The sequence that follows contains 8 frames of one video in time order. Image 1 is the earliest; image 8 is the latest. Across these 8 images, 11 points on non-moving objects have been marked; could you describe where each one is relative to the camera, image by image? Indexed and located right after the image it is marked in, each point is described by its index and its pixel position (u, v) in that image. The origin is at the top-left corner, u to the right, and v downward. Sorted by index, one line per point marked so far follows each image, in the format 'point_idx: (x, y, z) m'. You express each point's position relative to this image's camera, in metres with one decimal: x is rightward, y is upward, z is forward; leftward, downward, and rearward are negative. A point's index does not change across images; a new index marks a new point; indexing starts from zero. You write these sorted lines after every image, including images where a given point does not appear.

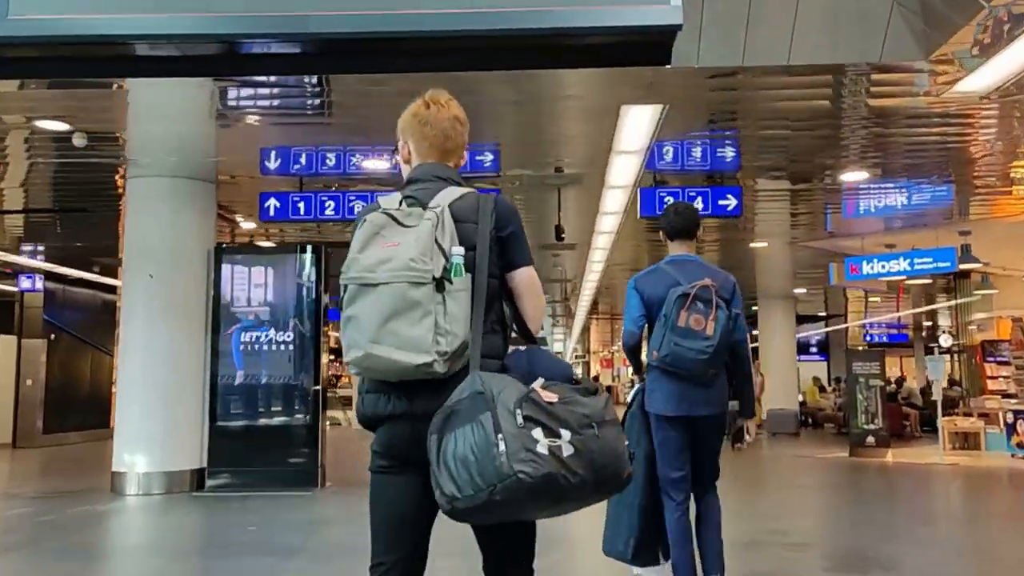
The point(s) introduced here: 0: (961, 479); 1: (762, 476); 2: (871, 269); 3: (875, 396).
0: (+5.1, -2.2, +9.3) m
1: (+2.9, -2.2, +9.6) m
2: (+5.2, +0.3, +11.7) m
3: (+5.0, -1.5, +11.2) m
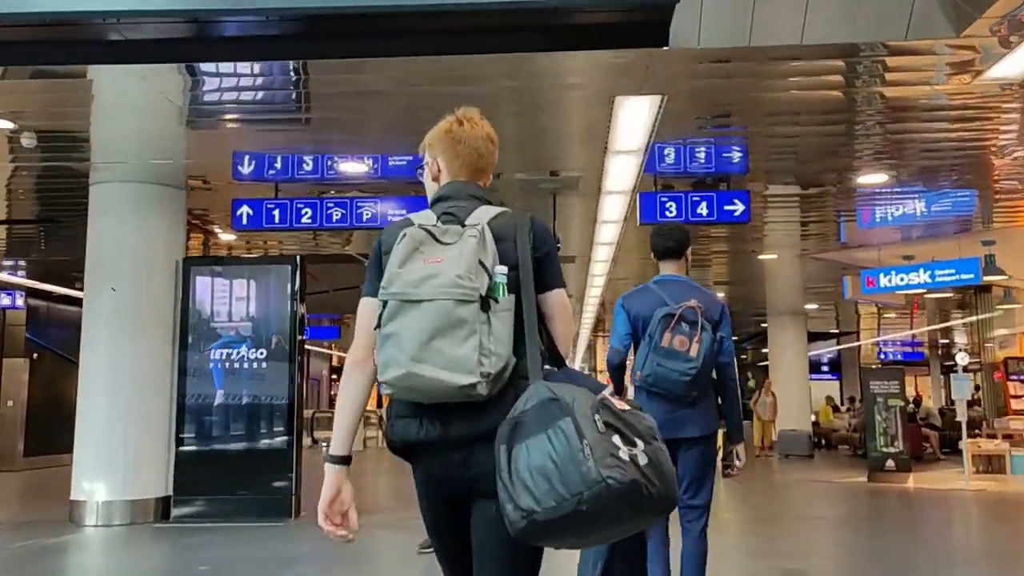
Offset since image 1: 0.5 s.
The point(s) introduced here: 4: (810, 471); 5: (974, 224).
0: (+5.1, -2.3, +8.7) m
1: (+2.9, -2.4, +9.0) m
2: (+5.2, +0.1, +11.1) m
3: (+5.0, -1.7, +10.5) m
4: (+4.3, -2.7, +11.9) m
5: (+6.1, +1.0, +10.7) m
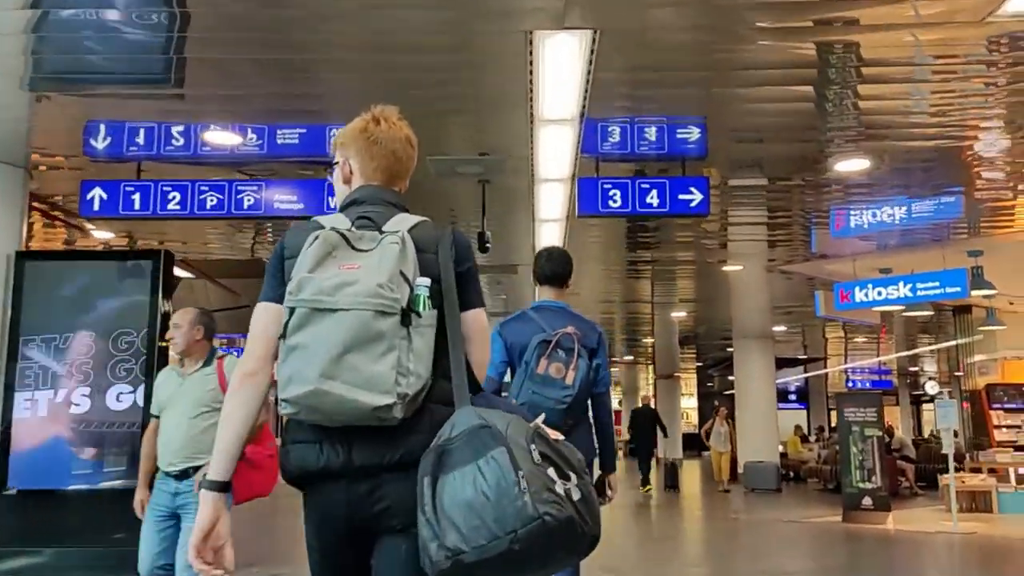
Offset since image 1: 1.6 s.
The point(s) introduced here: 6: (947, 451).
0: (+4.4, -2.5, +7.7) m
1: (+2.2, -2.5, +7.8) m
2: (+4.4, -0.1, +10.1) m
3: (+4.2, -1.9, +9.5) m
4: (+3.5, -2.9, +10.8) m
5: (+5.3, +0.7, +9.8) m
6: (+4.8, -1.8, +8.9) m
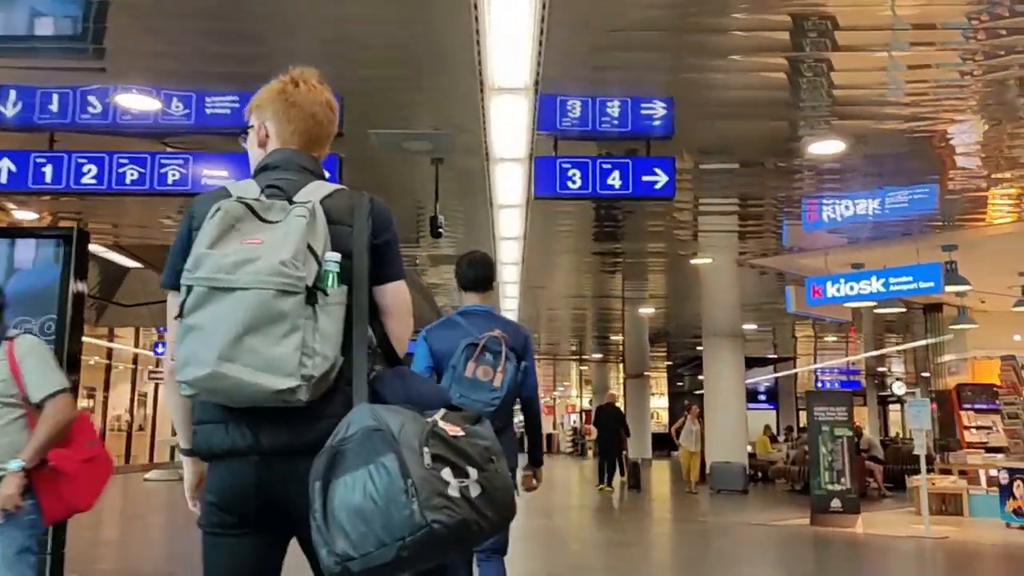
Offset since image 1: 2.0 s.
0: (+4.0, -2.4, +7.4) m
1: (+1.7, -2.4, +7.5) m
2: (+3.9, 0.0, +9.9) m
3: (+3.7, -1.8, +9.2) m
4: (+3.0, -2.8, +10.5) m
5: (+4.9, +0.8, +9.6) m
6: (+4.3, -1.7, +8.7) m
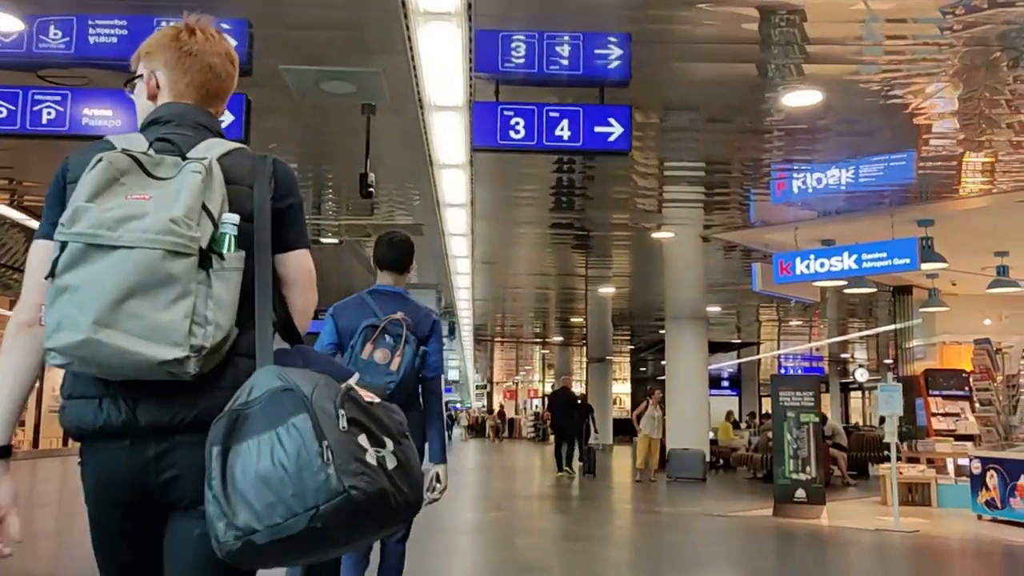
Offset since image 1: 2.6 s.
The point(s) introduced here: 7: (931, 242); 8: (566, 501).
0: (+3.5, -2.2, +7.0) m
1: (+1.2, -2.2, +7.0) m
2: (+3.4, +0.2, +9.4) m
3: (+3.2, -1.6, +8.8) m
4: (+2.4, -2.6, +10.0) m
5: (+4.3, +1.0, +9.1) m
6: (+3.8, -1.5, +8.3) m
7: (+5.0, +0.6, +9.9) m
8: (+0.7, -2.8, +10.8) m
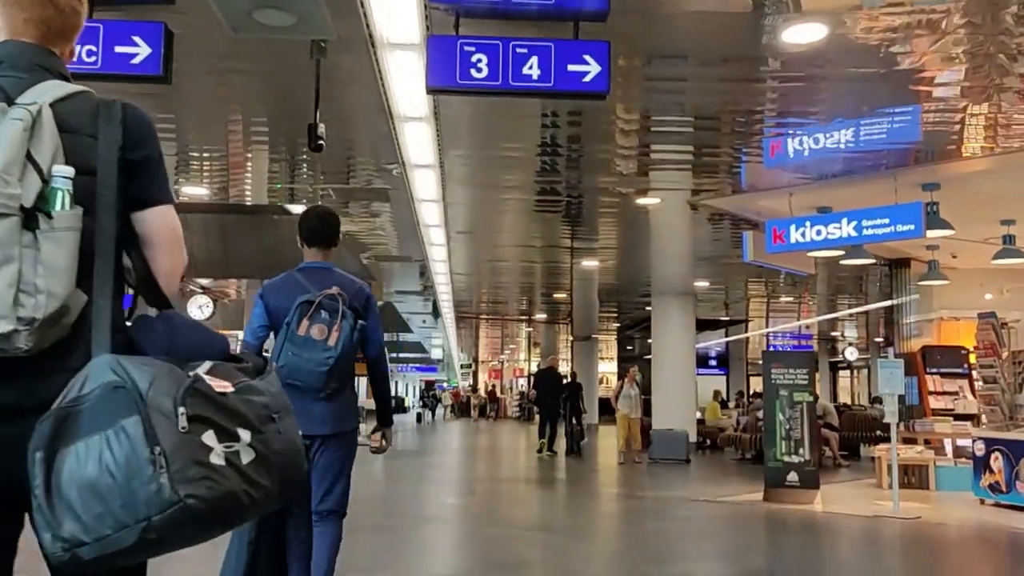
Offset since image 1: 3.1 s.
0: (+3.2, -2.0, +6.5) m
1: (+1.0, -2.0, +6.5) m
2: (+3.1, +0.5, +8.9) m
3: (+2.9, -1.3, +8.3) m
4: (+2.1, -2.3, +9.5) m
5: (+4.1, +1.3, +8.6) m
6: (+3.6, -1.3, +7.8) m
7: (+4.8, +0.9, +9.4) m
8: (+0.4, -2.5, +10.4) m
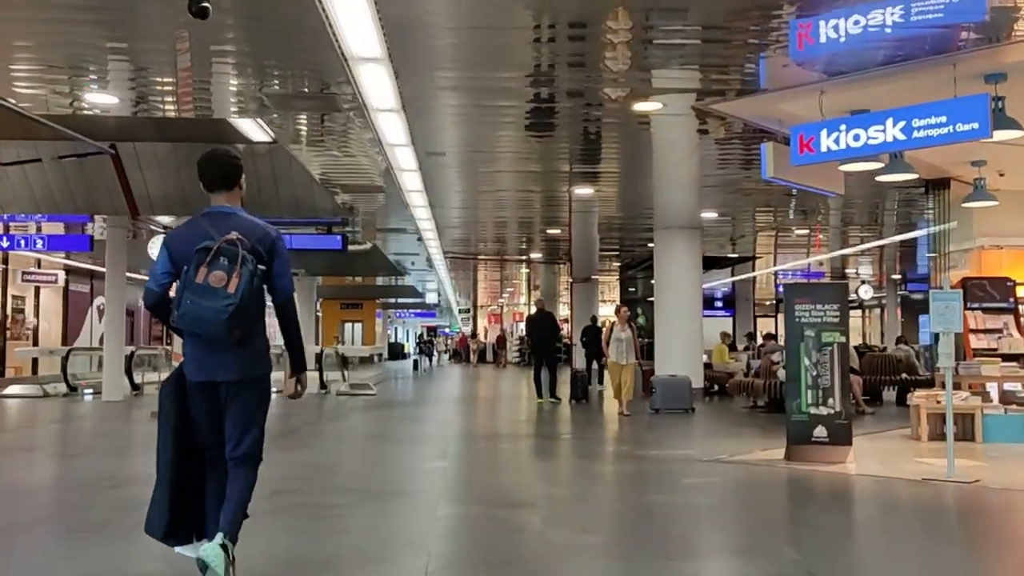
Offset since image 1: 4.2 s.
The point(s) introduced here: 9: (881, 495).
0: (+3.1, -1.4, +5.4) m
1: (+0.8, -1.4, +5.4) m
2: (+2.9, +1.2, +7.6) m
3: (+2.8, -0.6, +7.2) m
4: (+1.9, -1.5, +8.5) m
5: (+3.9, +2.0, +7.3) m
6: (+3.4, -0.6, +6.7) m
7: (+4.6, +1.6, +8.1) m
8: (+0.3, -1.7, +9.3) m
9: (+2.4, -1.4, +5.5) m
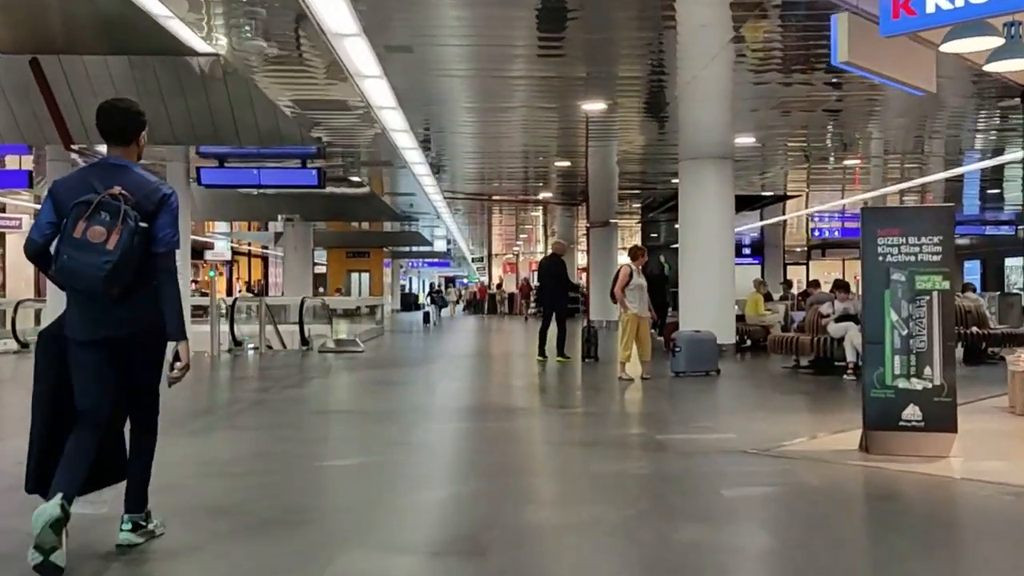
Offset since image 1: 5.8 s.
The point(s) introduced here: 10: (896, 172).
0: (+2.9, -1.1, +3.8) m
1: (+0.7, -1.1, +3.8) m
2: (+2.8, +1.7, +5.8) m
3: (+2.6, -0.2, +5.5) m
4: (+1.9, -1.0, +6.8) m
5: (+3.8, +2.5, +5.4) m
6: (+3.2, -0.2, +4.9) m
7: (+4.5, +2.1, +6.2) m
8: (+0.2, -1.1, +7.7) m
9: (+2.3, -1.1, +3.9) m
10: (+9.4, +2.6, +20.0) m
